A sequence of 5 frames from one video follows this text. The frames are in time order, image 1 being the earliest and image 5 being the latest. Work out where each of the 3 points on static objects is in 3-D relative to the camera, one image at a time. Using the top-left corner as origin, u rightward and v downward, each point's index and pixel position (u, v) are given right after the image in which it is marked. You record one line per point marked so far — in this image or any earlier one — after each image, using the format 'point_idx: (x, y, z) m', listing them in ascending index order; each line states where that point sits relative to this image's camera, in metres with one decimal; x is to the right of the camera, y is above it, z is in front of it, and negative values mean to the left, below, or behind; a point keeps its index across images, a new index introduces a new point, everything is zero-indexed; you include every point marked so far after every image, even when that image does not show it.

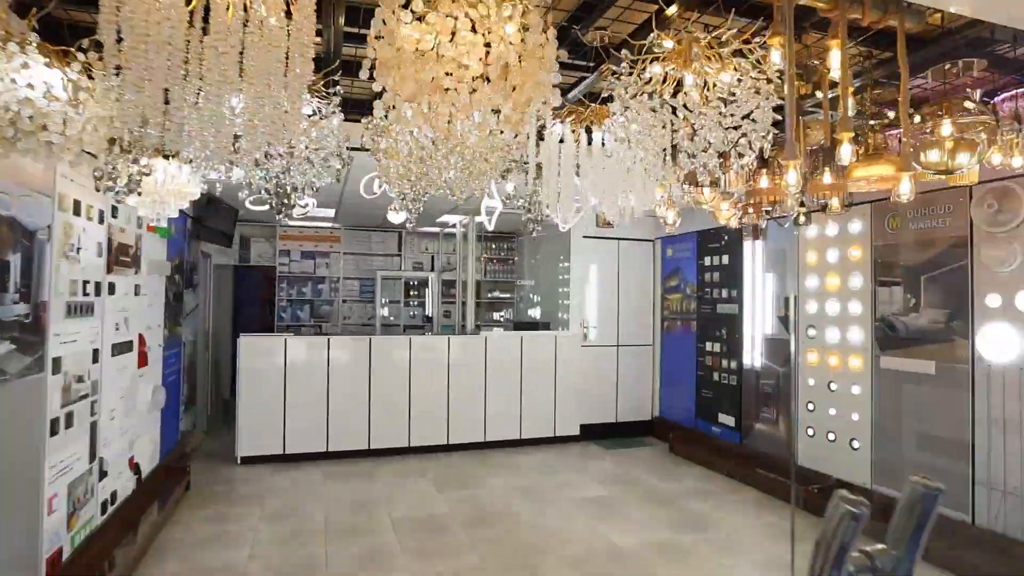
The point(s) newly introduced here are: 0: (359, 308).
0: (-2.2, -0.3, +8.7) m
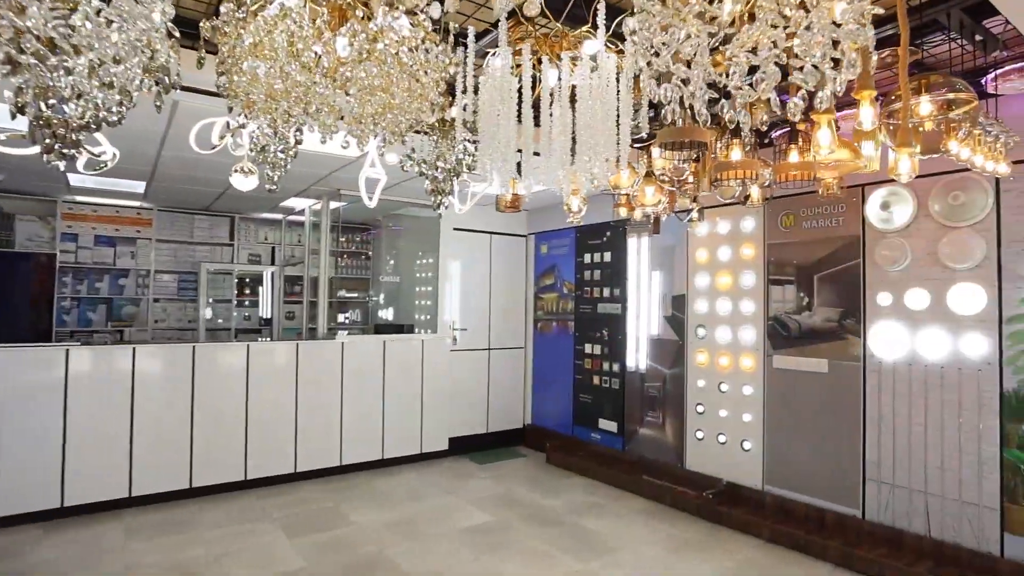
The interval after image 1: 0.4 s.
0: (-4.0, -0.2, +7.1) m
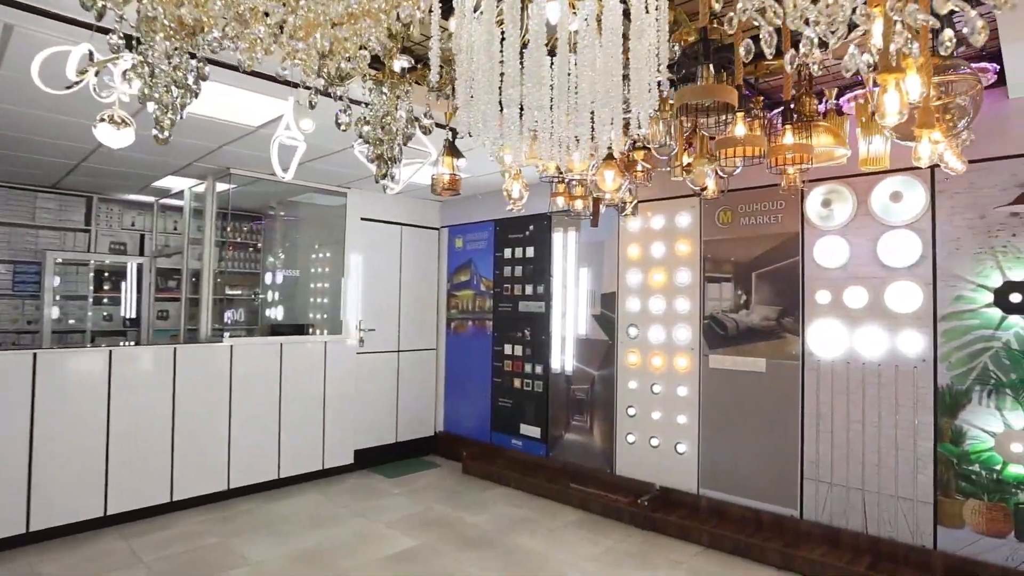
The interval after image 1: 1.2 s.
0: (-4.9, -0.2, +5.9) m
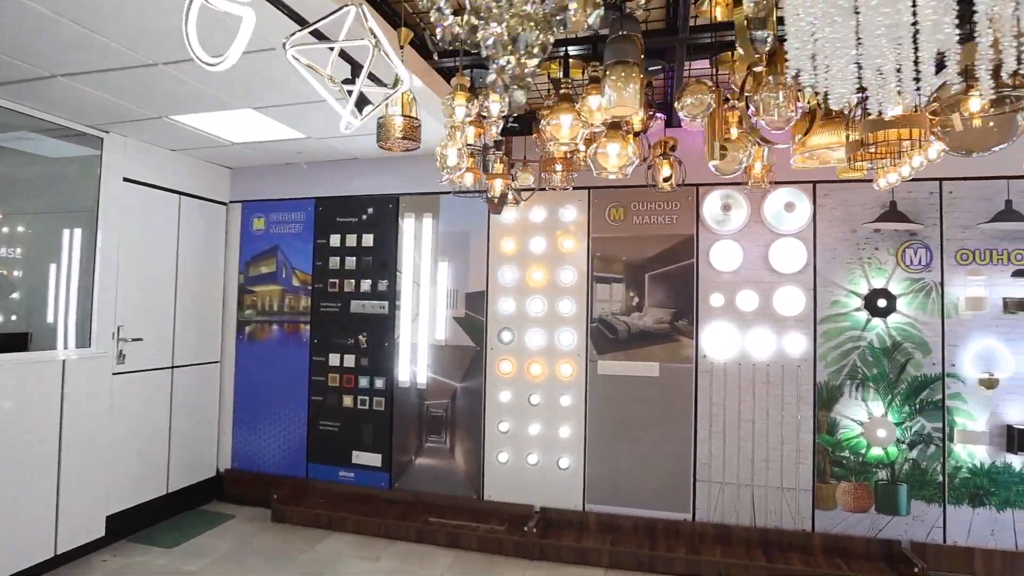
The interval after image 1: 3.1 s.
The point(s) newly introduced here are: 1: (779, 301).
0: (-5.6, -0.1, +2.4) m
1: (+1.7, -0.1, +3.9) m
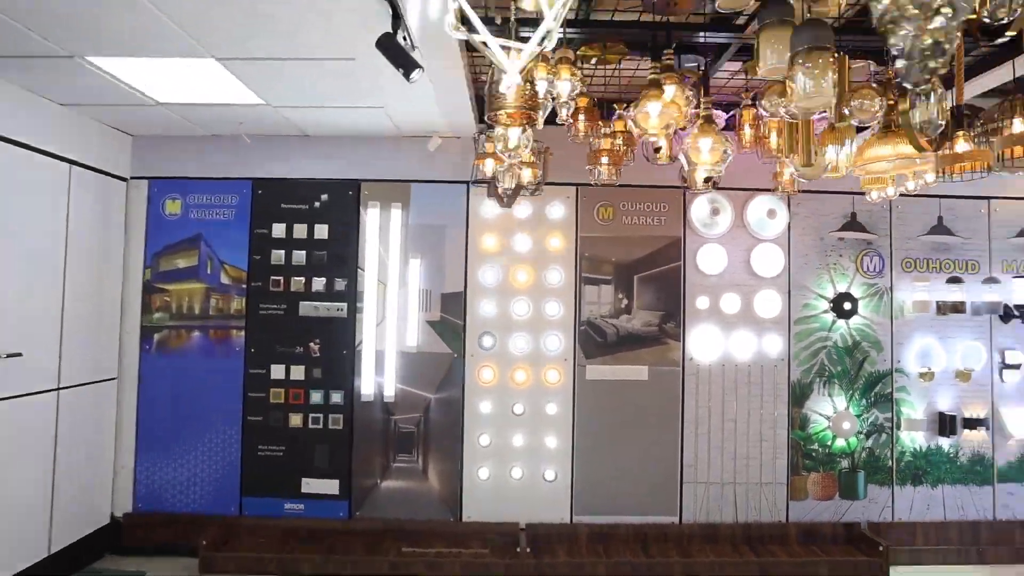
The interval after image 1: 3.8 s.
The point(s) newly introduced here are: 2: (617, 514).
0: (-5.0, 0.0, +0.5) m
1: (+1.7, -0.1, +4.1) m
2: (+0.7, -1.5, +4.0) m
